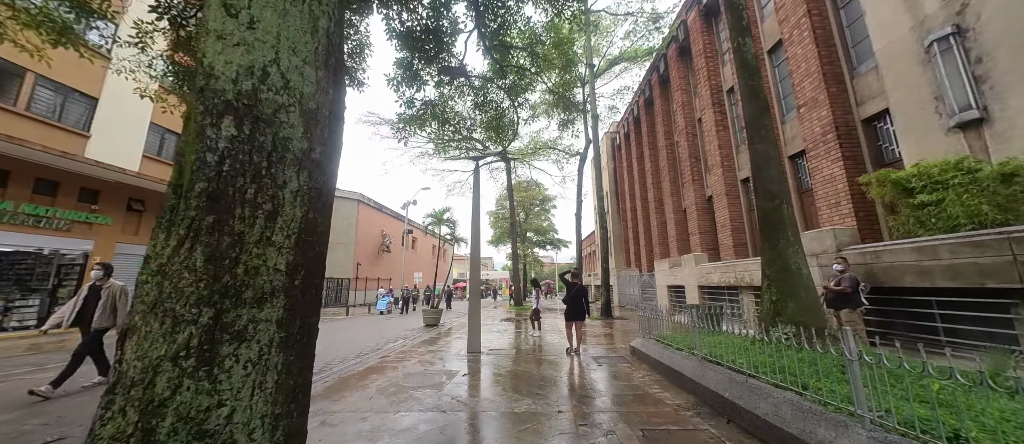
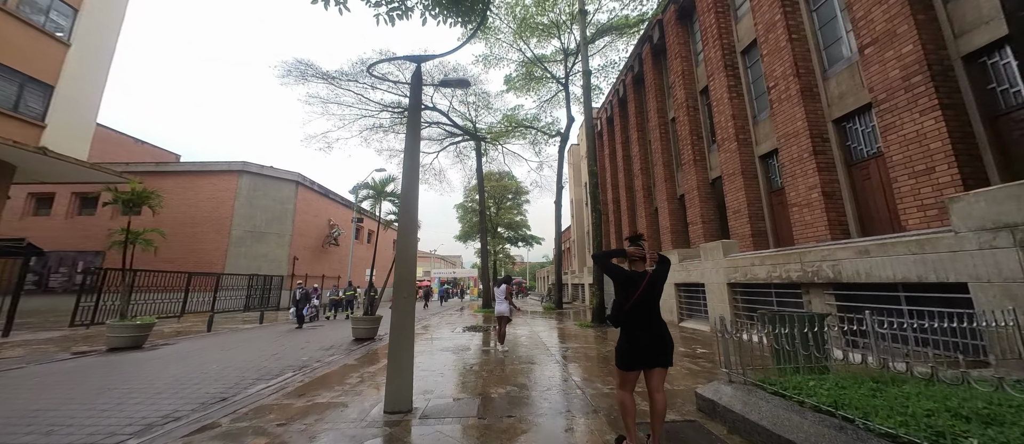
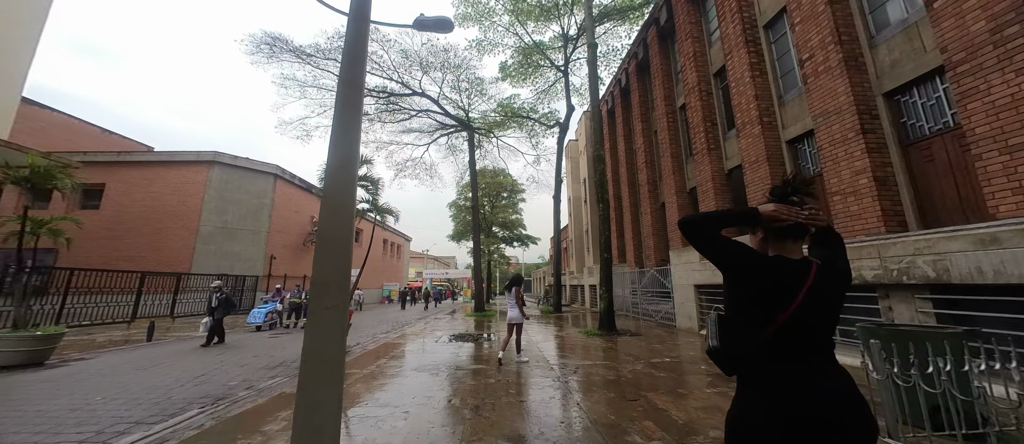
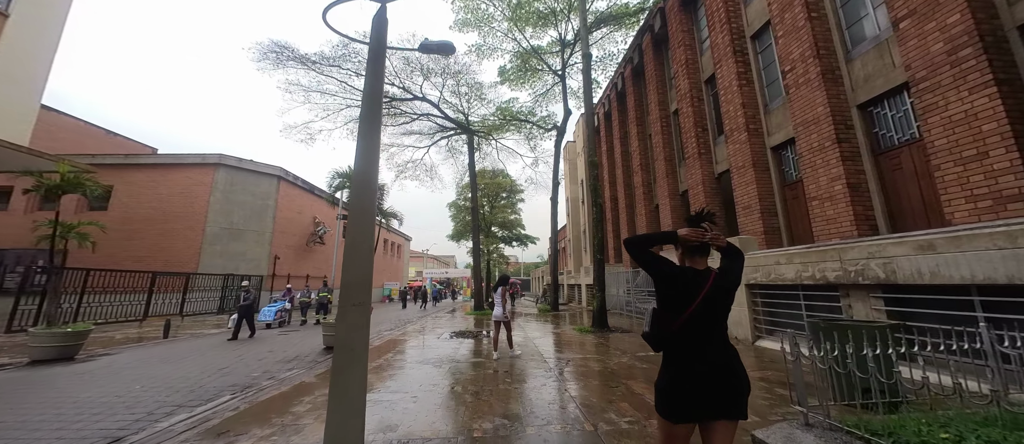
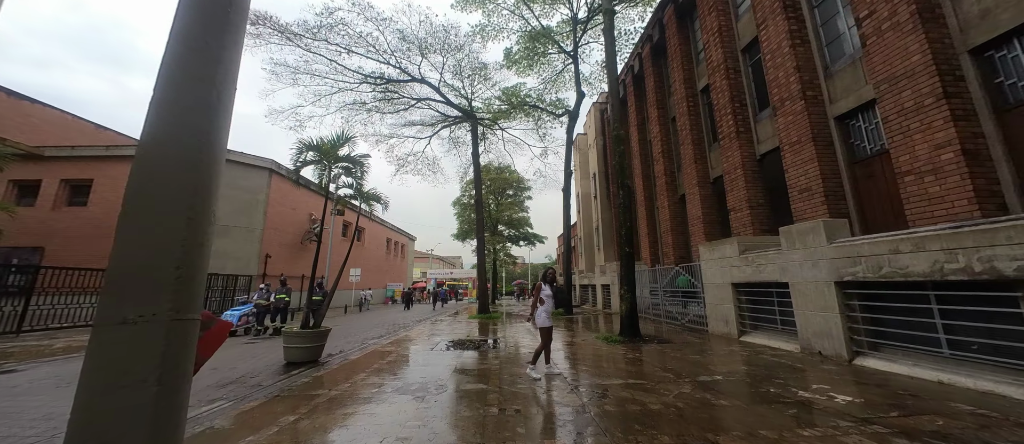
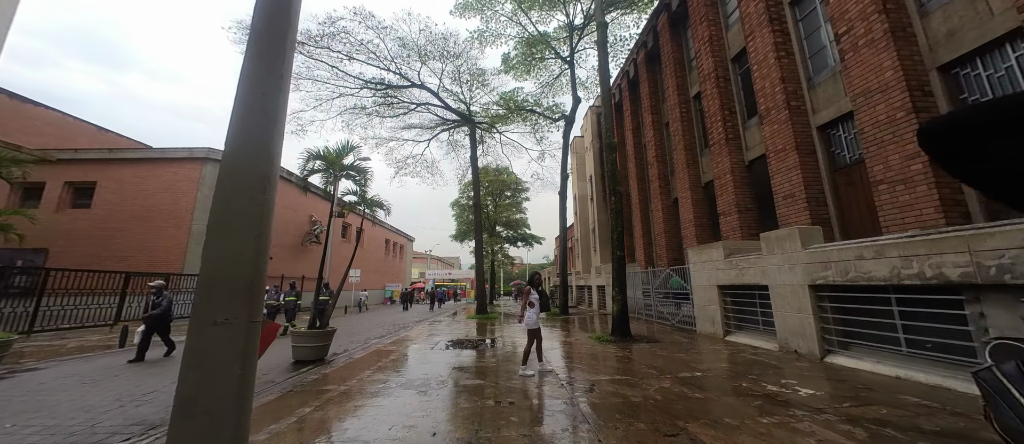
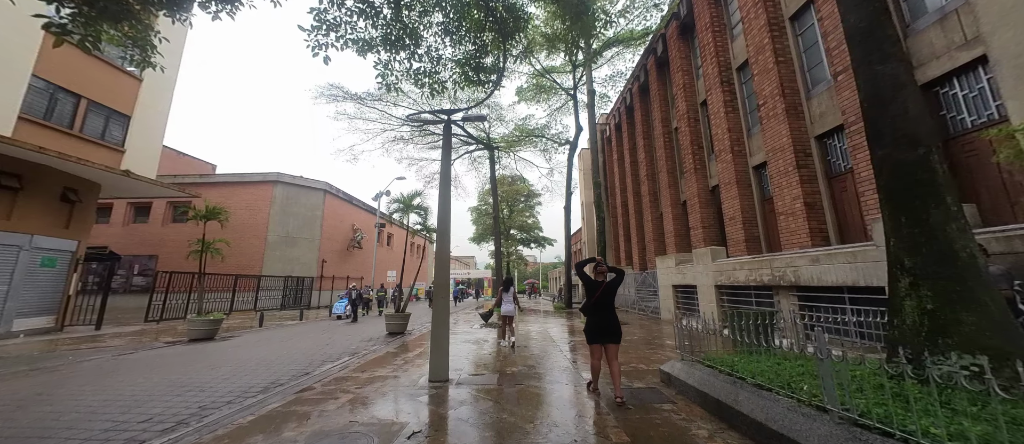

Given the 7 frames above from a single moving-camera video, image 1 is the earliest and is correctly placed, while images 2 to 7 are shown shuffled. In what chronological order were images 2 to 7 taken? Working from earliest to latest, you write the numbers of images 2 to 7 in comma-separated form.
7, 2, 4, 3, 6, 5
